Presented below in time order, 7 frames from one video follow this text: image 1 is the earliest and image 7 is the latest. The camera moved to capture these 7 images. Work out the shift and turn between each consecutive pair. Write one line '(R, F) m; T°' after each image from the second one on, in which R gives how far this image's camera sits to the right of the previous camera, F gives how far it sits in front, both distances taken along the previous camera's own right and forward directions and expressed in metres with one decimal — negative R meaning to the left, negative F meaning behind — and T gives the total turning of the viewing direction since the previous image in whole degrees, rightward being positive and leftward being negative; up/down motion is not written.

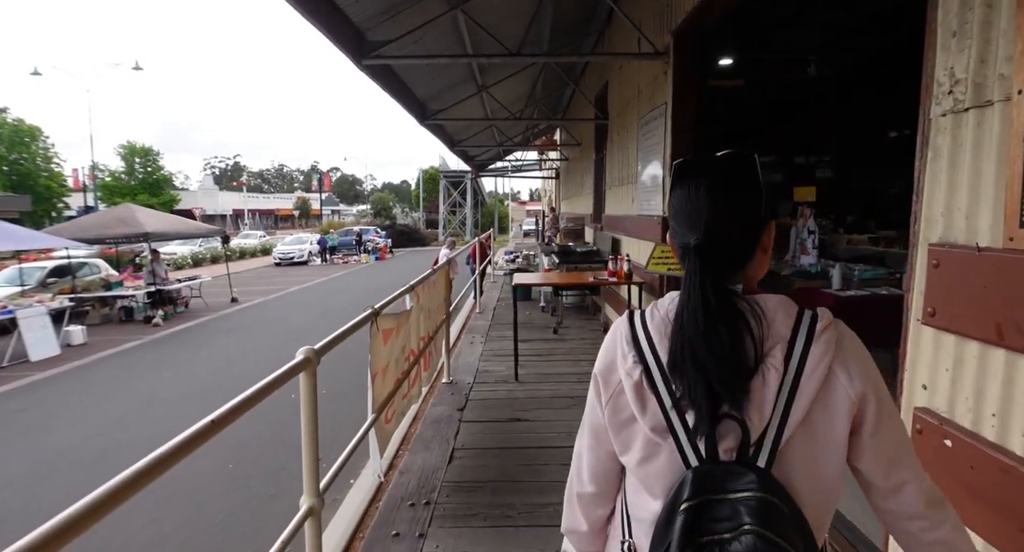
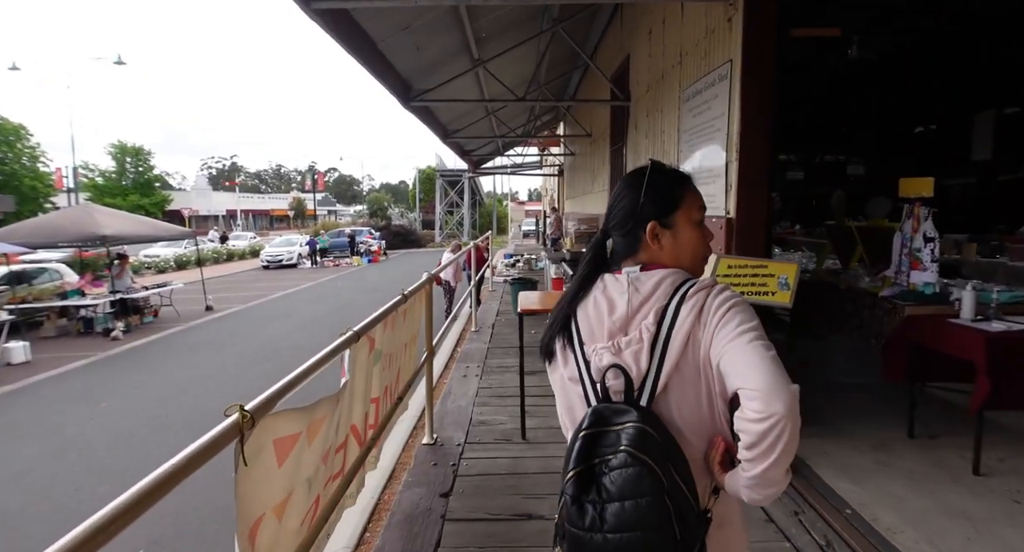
(0.0, +1.2) m; 0°
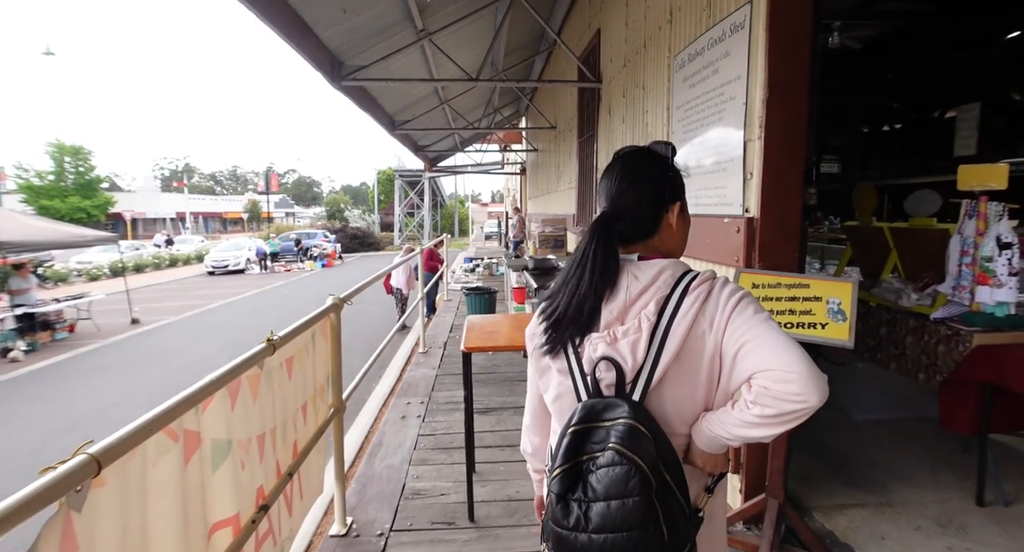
(+0.1, +0.9) m; +4°
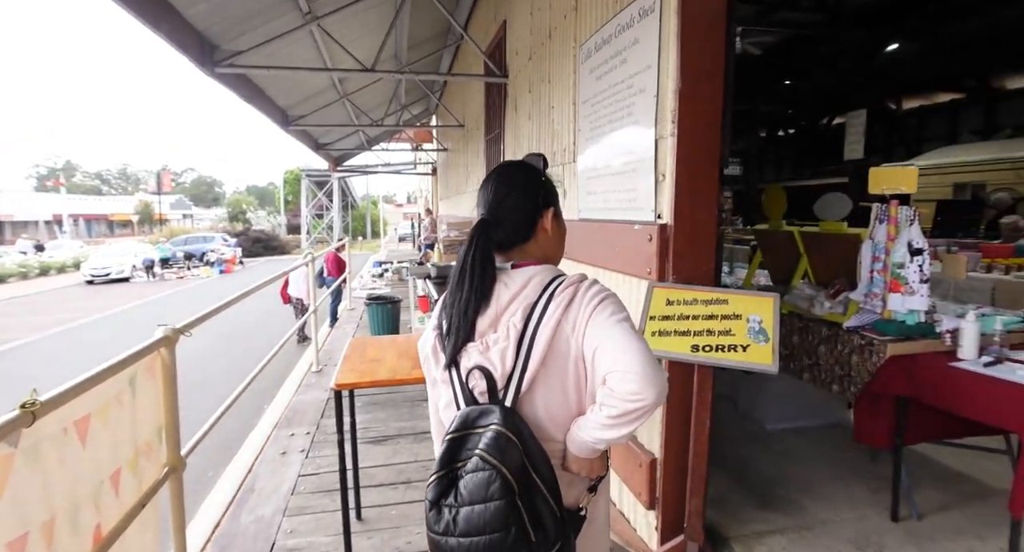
(+0.2, +0.4) m; +8°
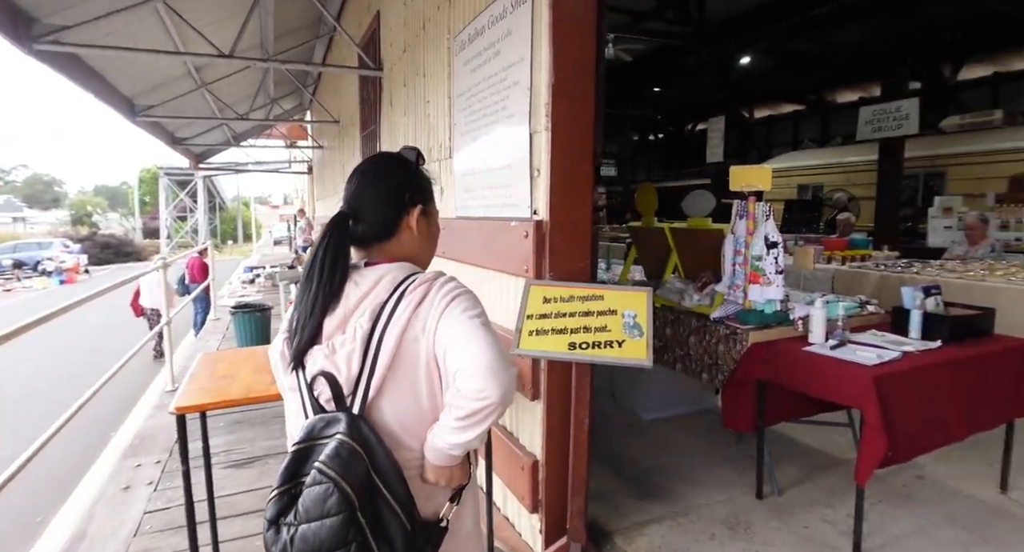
(+0.2, +0.1) m; +11°
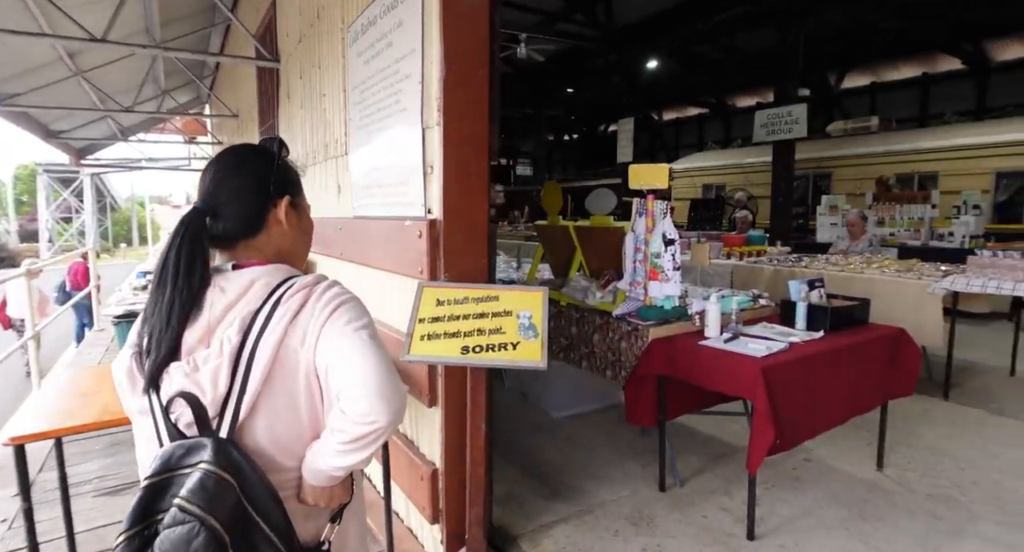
(+0.2, +0.1) m; +7°
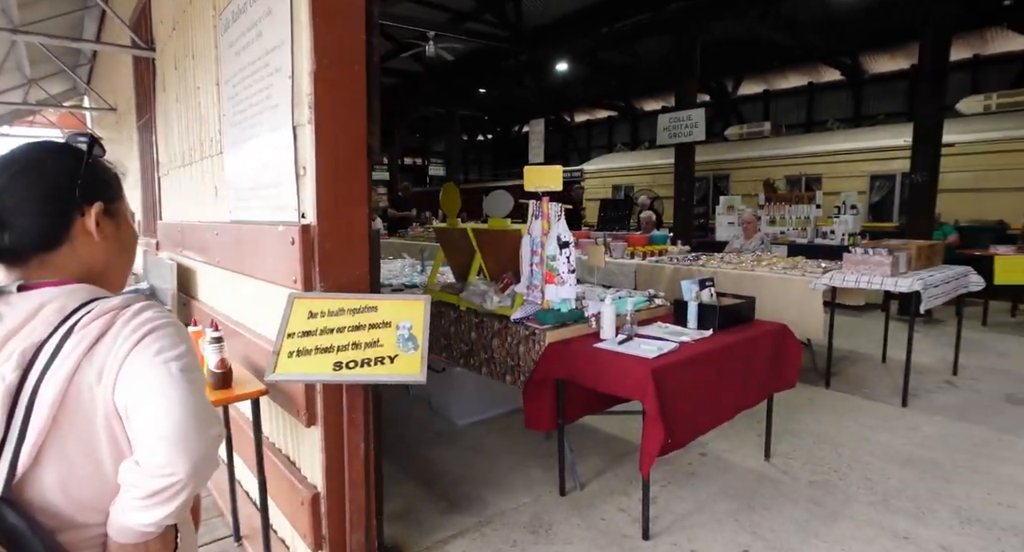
(+0.2, +0.1) m; +7°
